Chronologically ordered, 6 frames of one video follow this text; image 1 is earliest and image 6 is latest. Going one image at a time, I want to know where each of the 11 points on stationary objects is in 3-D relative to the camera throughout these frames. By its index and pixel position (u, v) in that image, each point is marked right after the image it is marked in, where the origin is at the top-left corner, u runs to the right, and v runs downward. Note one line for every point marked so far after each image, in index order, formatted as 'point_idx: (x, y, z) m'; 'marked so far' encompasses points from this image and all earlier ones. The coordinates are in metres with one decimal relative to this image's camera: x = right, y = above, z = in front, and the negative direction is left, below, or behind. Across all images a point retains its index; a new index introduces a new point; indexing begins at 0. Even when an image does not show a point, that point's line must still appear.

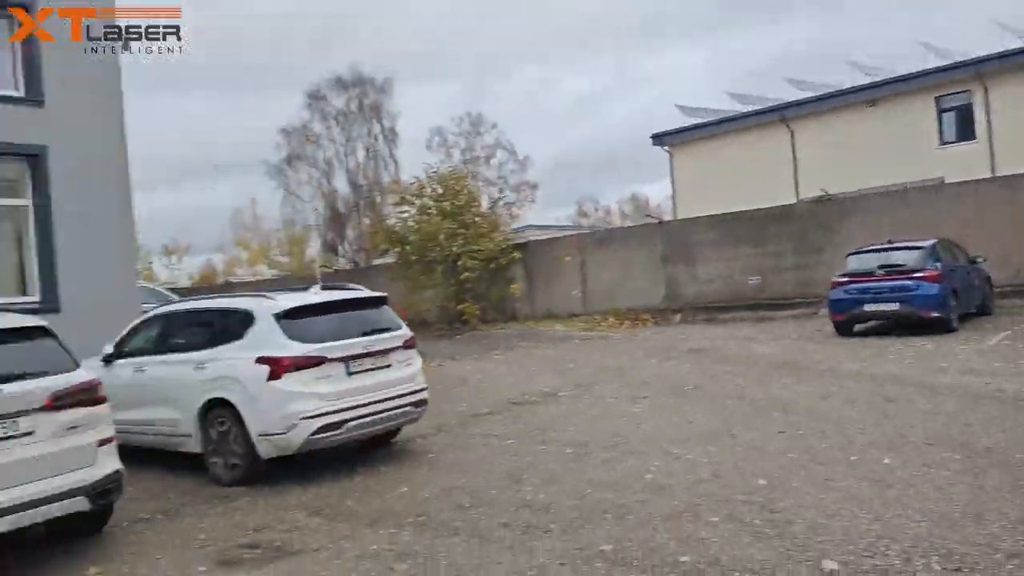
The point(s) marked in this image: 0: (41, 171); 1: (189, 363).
0: (-5.6, +1.4, +9.6) m
1: (-2.5, -0.6, +6.2) m
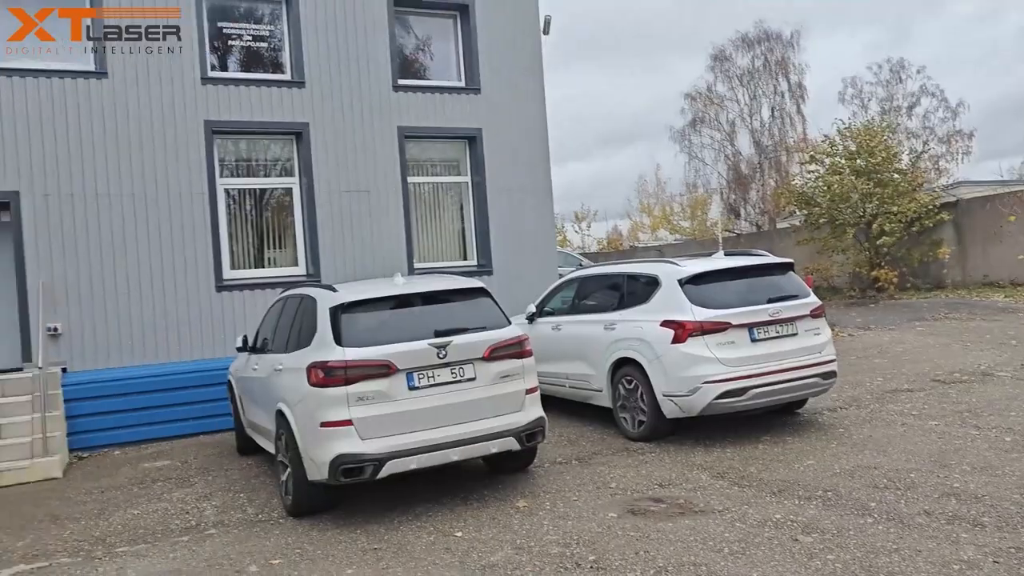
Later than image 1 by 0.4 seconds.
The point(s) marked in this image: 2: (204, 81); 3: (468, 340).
0: (-0.4, +1.9, +11.1) m
1: (+0.7, -0.3, +6.7) m
2: (-3.7, +2.5, +9.6) m
3: (-0.3, -0.4, +5.3) m
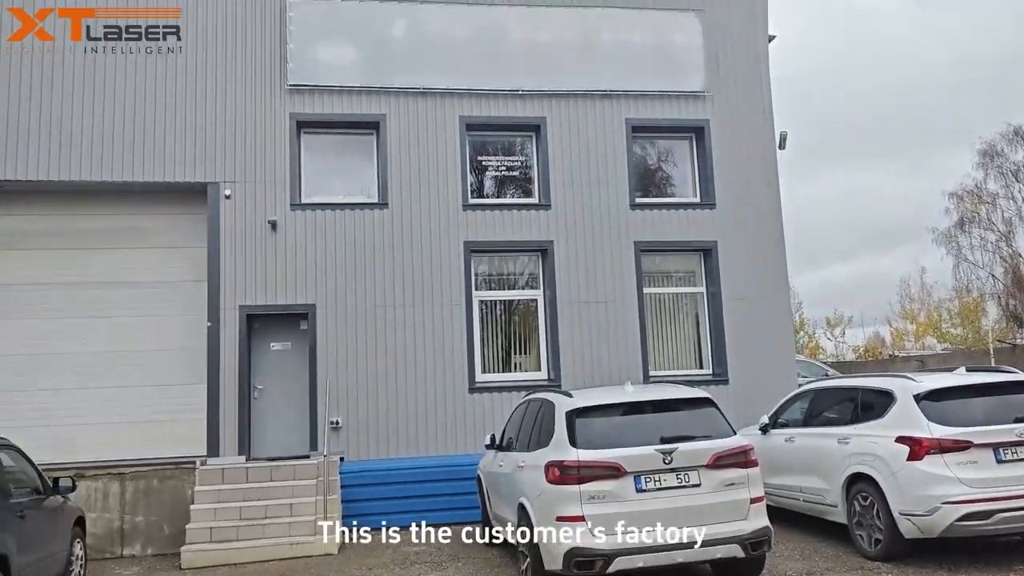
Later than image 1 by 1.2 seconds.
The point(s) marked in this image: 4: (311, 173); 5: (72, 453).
0: (+2.9, +0.3, +11.4) m
1: (+2.7, -1.2, +6.6) m
2: (-0.6, +1.1, +11.0) m
3: (+1.3, -1.1, +5.6) m
4: (-2.7, +1.6, +10.9) m
5: (-5.5, -2.0, +10.0) m
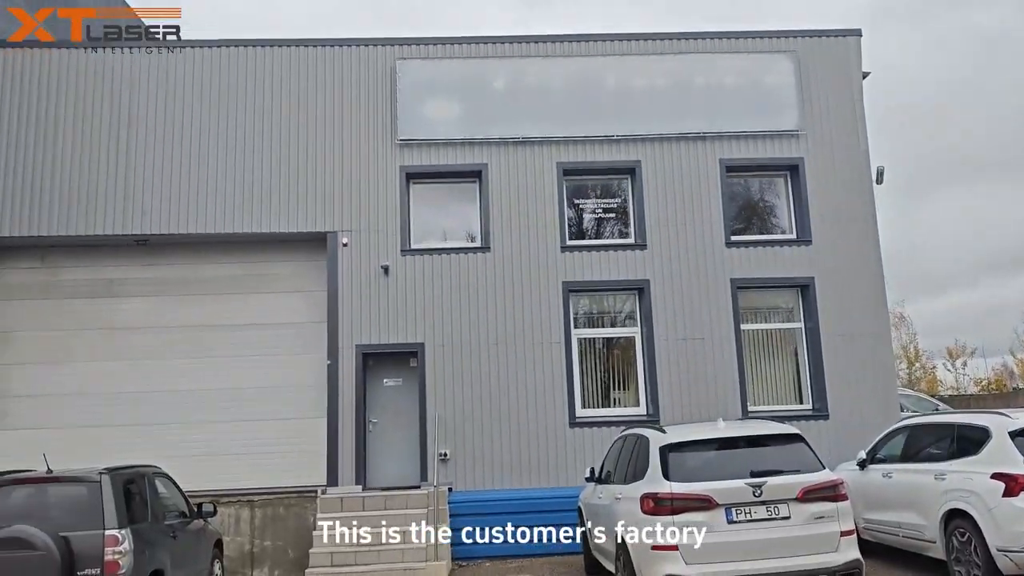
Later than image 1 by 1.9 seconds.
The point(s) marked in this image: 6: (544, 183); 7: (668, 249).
0: (+4.3, -0.2, +11.4) m
1: (+3.5, -1.5, +6.7) m
2: (+0.7, +0.5, +11.5) m
3: (+2.0, -1.4, +5.8) m
4: (-1.3, +1.0, +11.7) m
5: (-4.2, -2.6, +11.0) m
6: (+0.5, +1.5, +11.7) m
7: (+2.2, +0.6, +11.5) m
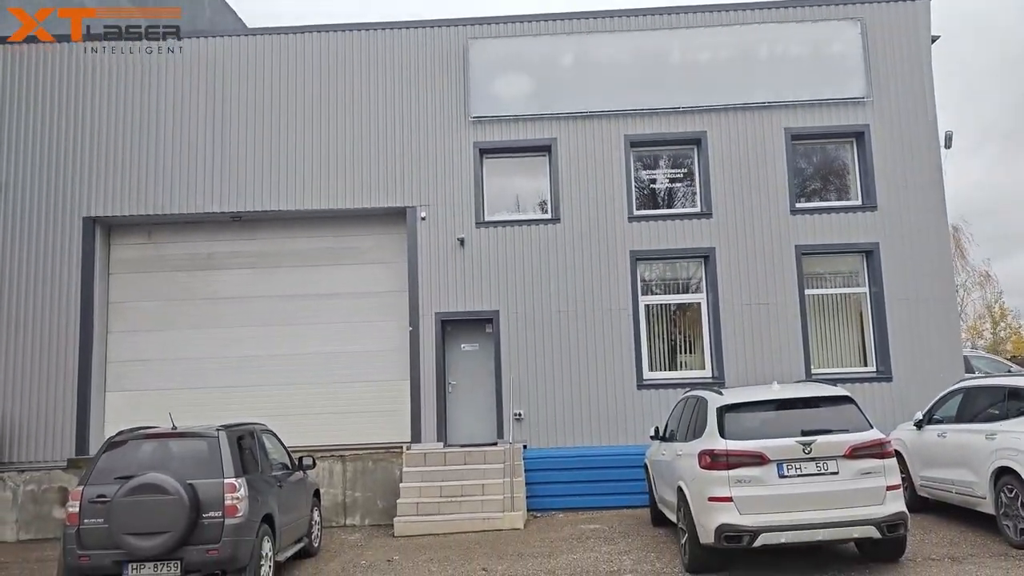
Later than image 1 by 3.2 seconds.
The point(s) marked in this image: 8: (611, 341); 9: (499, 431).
0: (+5.3, +0.4, +11.6) m
1: (+4.1, -1.3, +7.0) m
2: (+1.8, +1.0, +12.0) m
3: (+2.5, -1.2, +6.3) m
4: (-0.3, +1.4, +12.3) m
5: (-3.1, -2.2, +12.1) m
6: (+1.5, +2.0, +12.1) m
7: (+3.3, +1.0, +11.8) m
8: (+1.5, -0.8, +11.7) m
9: (-0.2, -2.1, +11.6) m
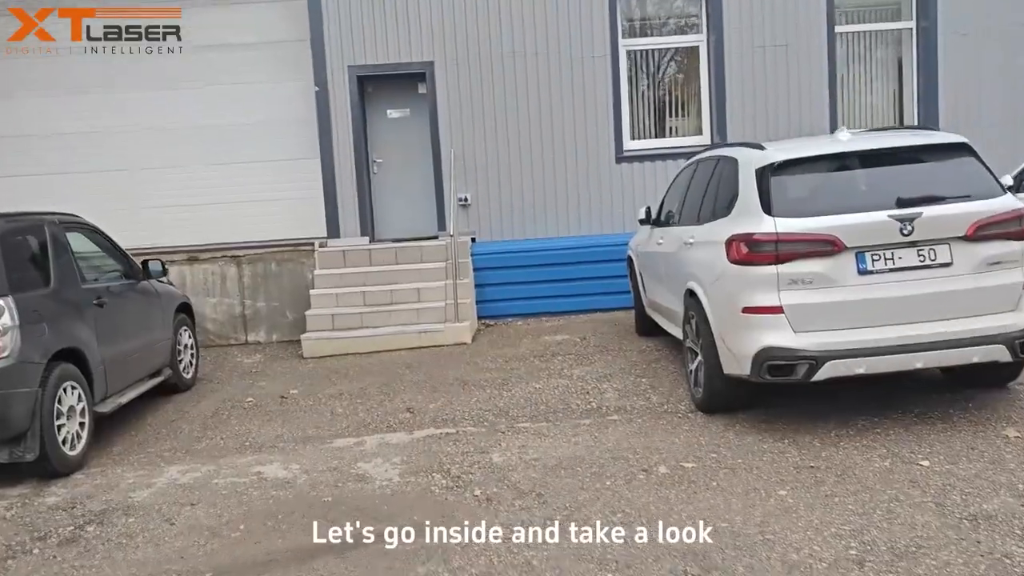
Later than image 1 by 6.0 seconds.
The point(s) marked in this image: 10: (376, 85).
0: (+4.6, +3.3, +8.7) m
1: (+3.7, +0.5, +4.7) m
2: (+1.1, +3.9, +8.8) m
3: (+2.1, +0.4, +3.9) m
4: (-1.0, +4.4, +9.0) m
5: (-3.8, +0.7, +9.5) m
6: (+0.8, +4.9, +8.7) m
7: (+2.5, +3.9, +8.7) m
8: (+0.8, +2.1, +9.0) m
9: (-0.8, +0.8, +9.2) m
10: (-1.6, +2.3, +9.2) m
